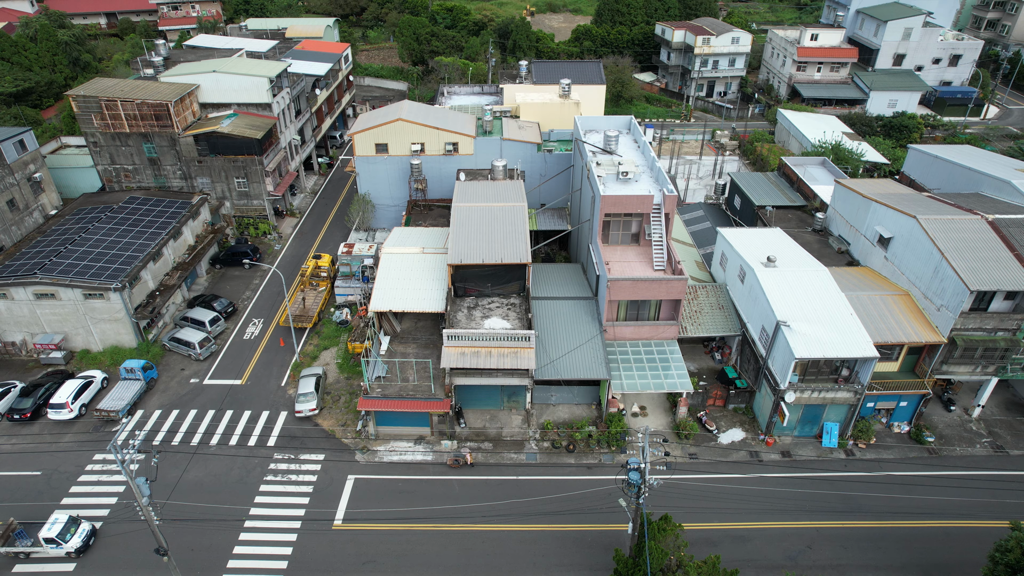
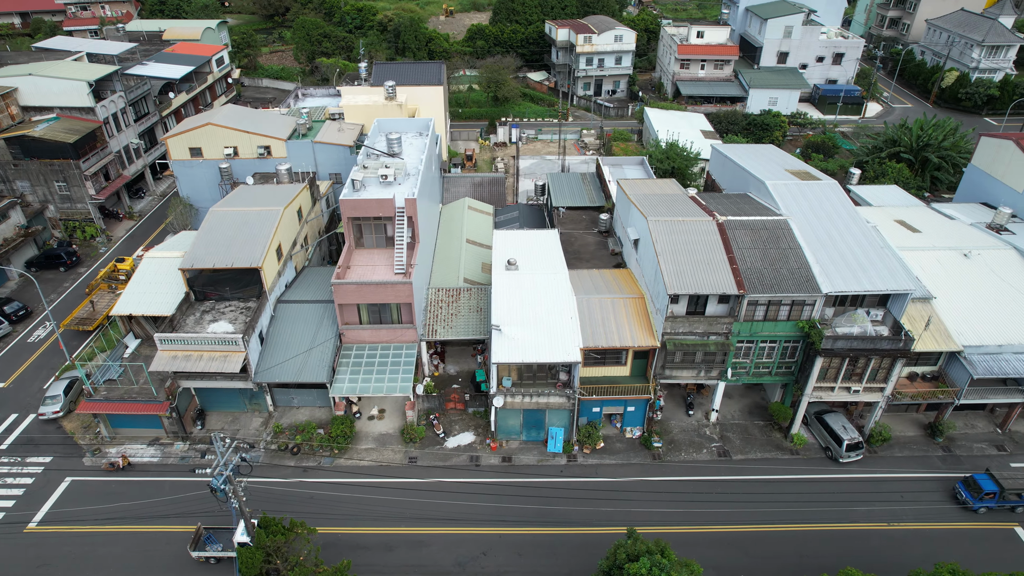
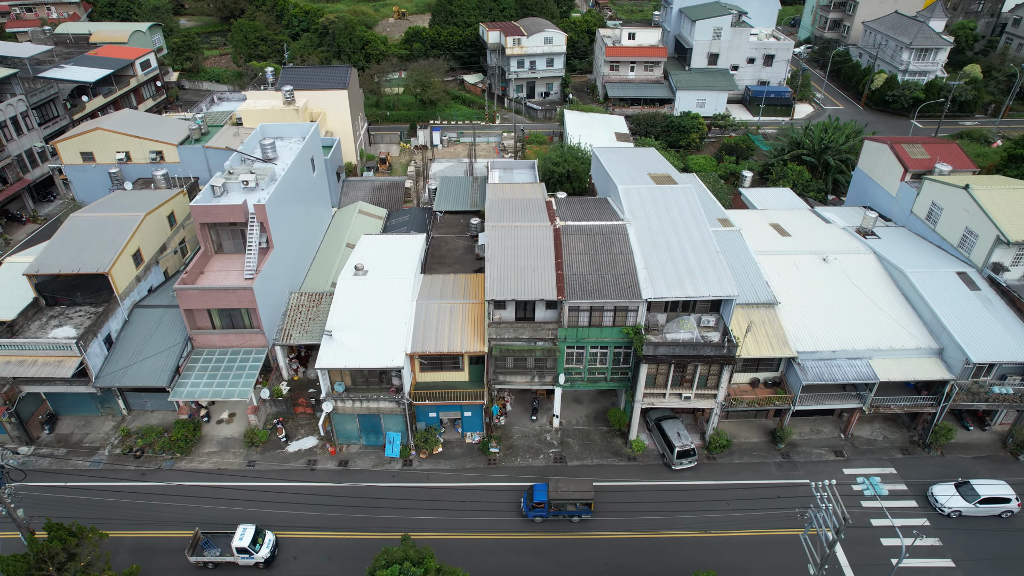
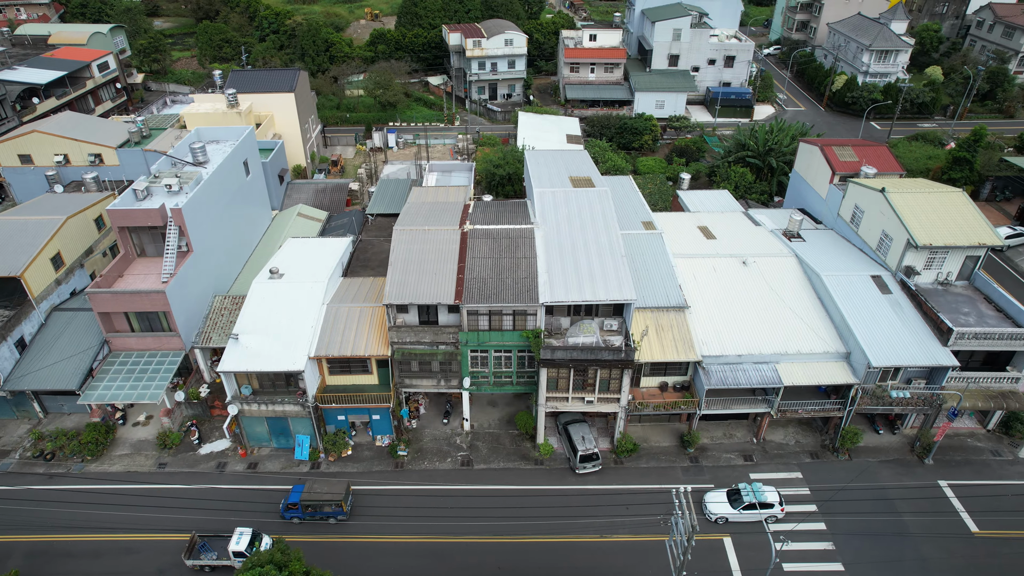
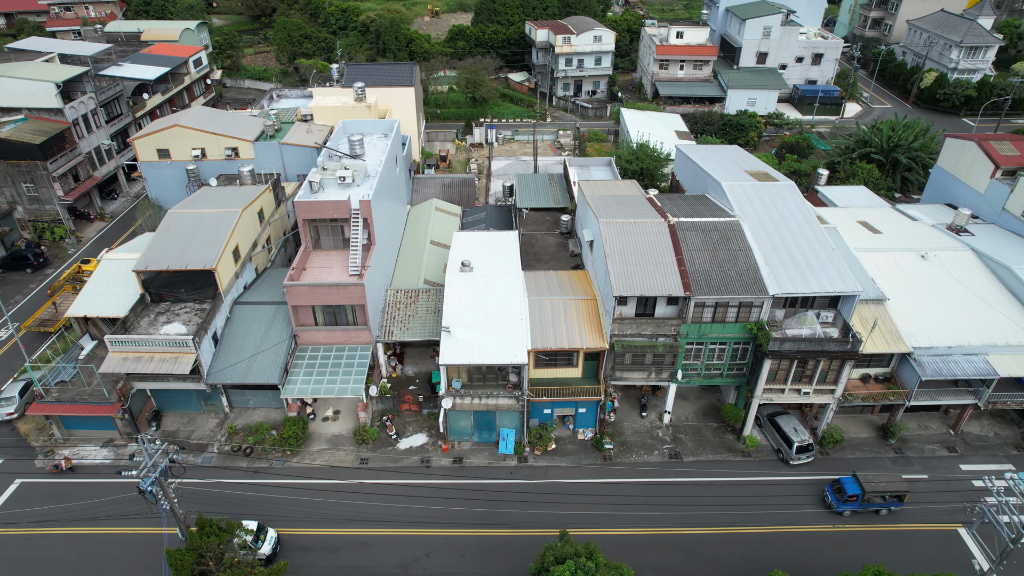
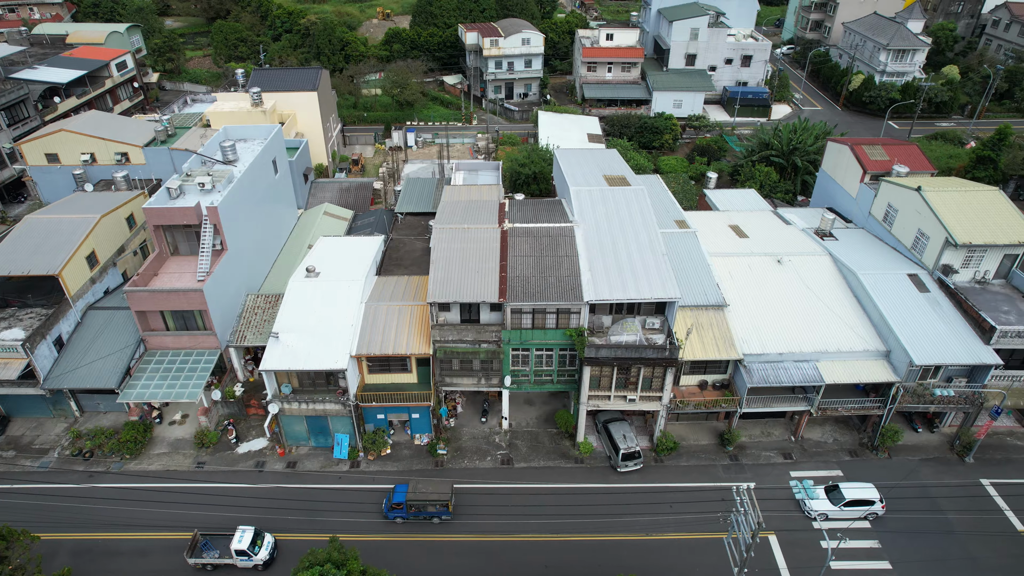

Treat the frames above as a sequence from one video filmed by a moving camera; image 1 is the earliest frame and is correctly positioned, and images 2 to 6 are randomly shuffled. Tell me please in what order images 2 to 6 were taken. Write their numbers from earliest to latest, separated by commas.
2, 5, 3, 6, 4
